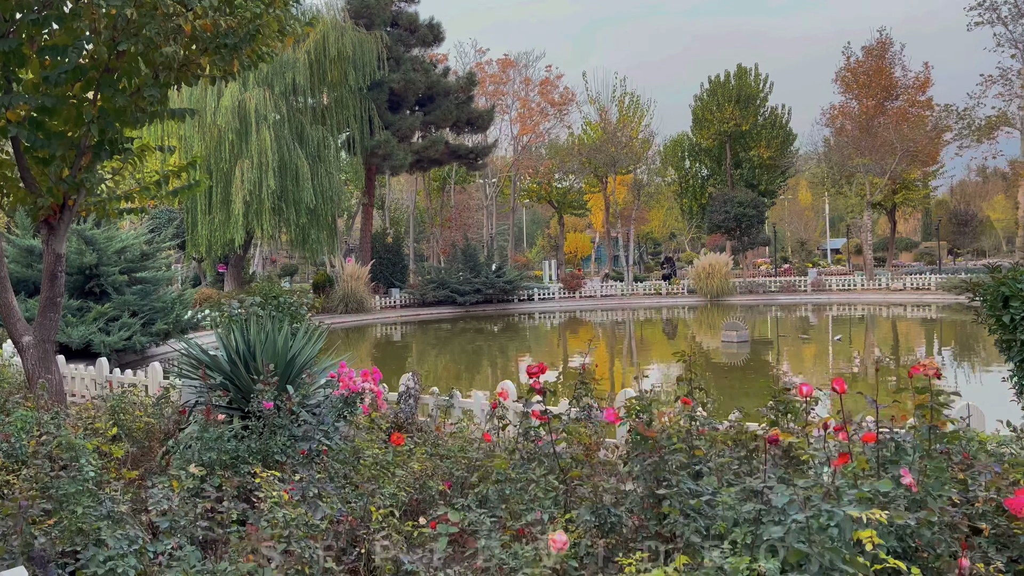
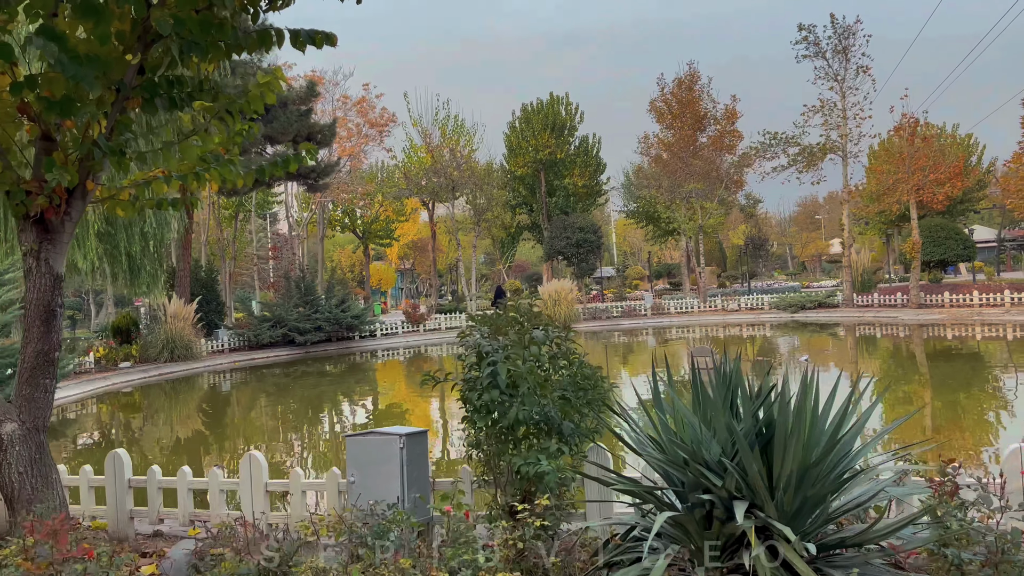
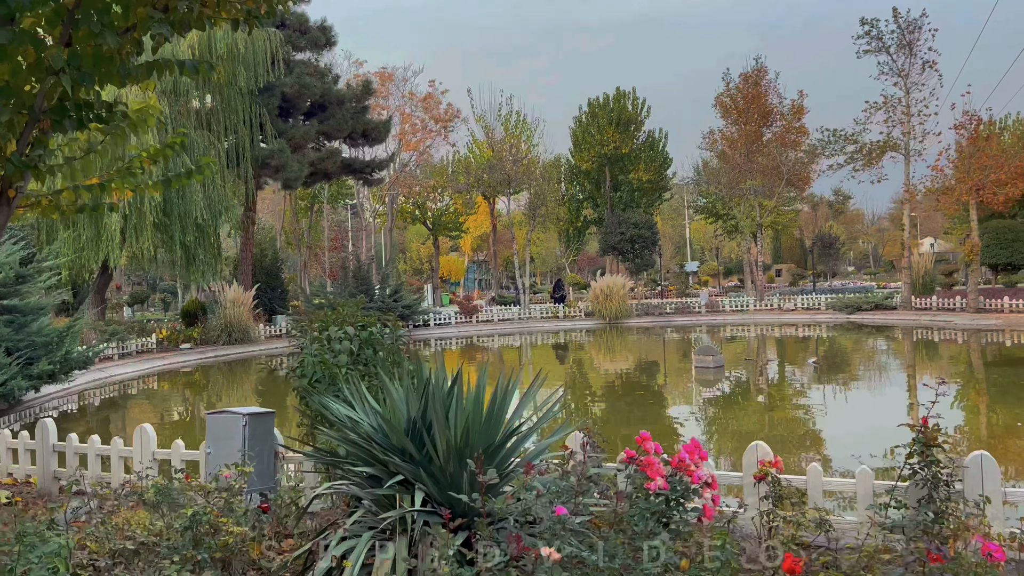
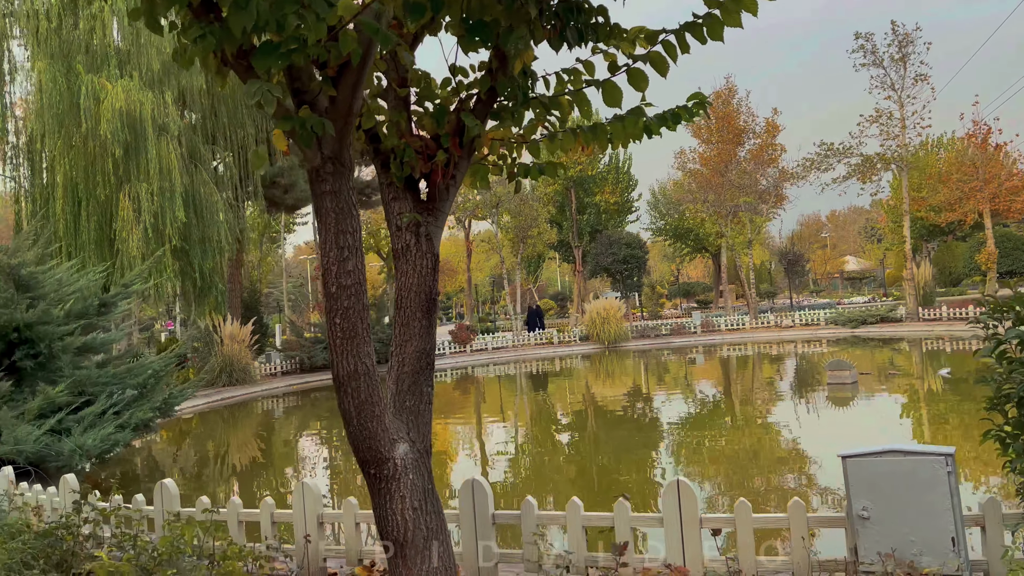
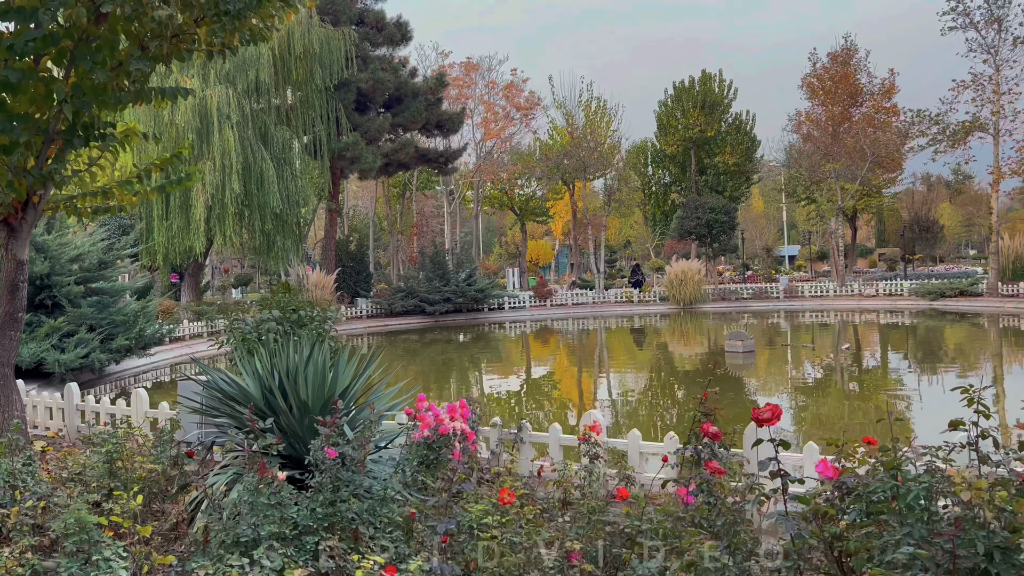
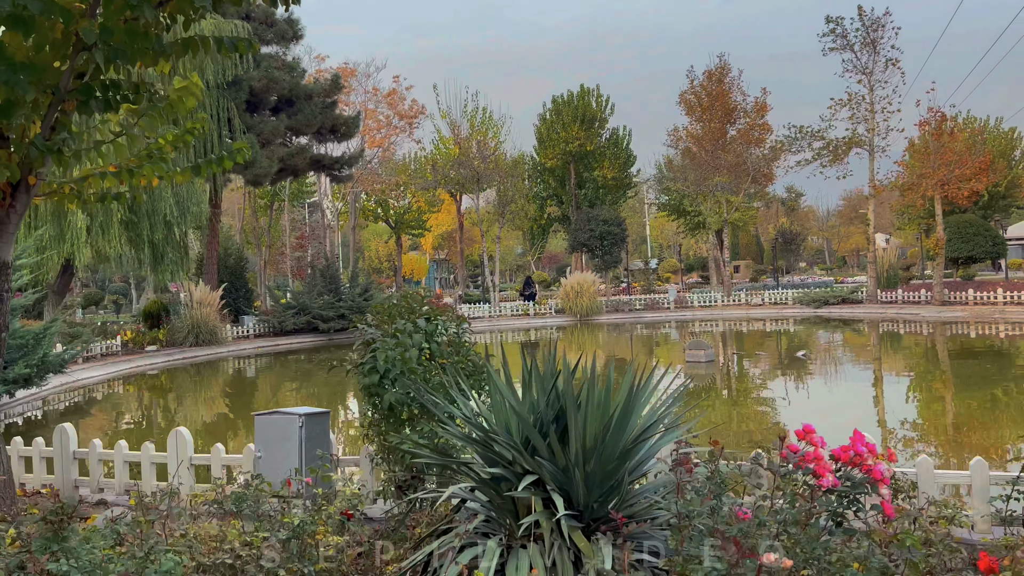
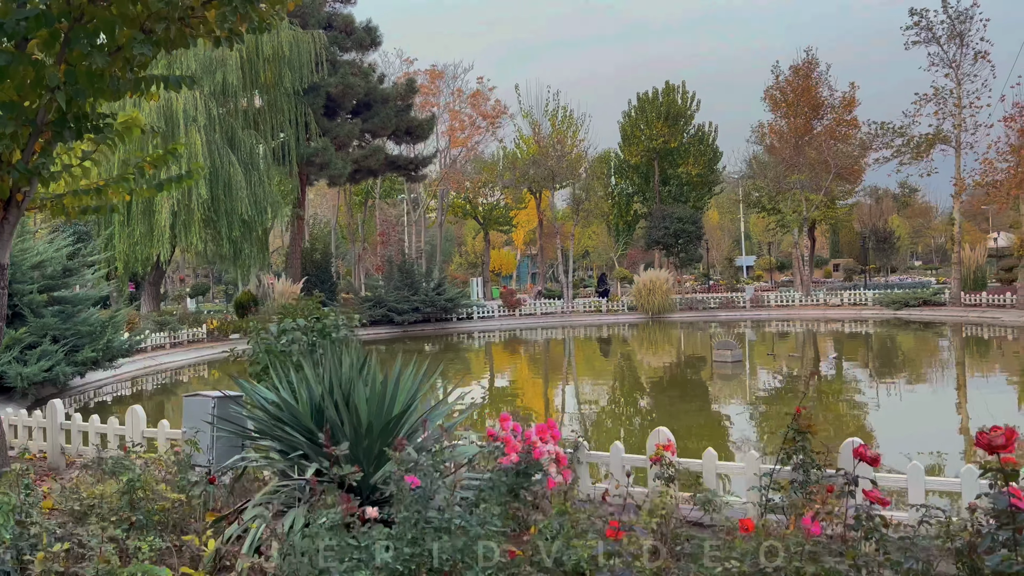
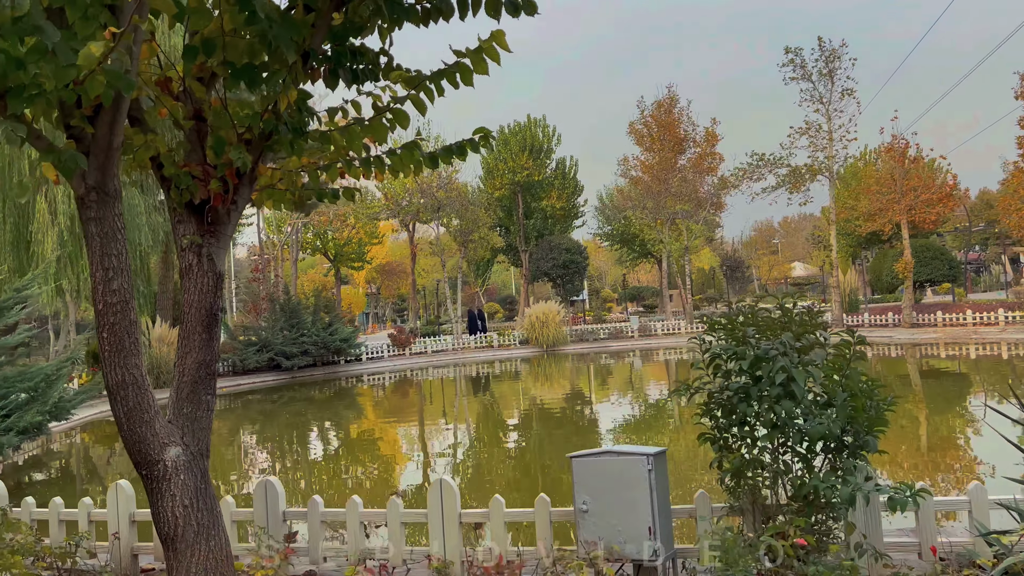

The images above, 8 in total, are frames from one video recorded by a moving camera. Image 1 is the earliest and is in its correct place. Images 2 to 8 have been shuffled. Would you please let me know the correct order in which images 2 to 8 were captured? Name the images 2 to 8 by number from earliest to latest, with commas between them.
5, 7, 3, 6, 2, 8, 4
